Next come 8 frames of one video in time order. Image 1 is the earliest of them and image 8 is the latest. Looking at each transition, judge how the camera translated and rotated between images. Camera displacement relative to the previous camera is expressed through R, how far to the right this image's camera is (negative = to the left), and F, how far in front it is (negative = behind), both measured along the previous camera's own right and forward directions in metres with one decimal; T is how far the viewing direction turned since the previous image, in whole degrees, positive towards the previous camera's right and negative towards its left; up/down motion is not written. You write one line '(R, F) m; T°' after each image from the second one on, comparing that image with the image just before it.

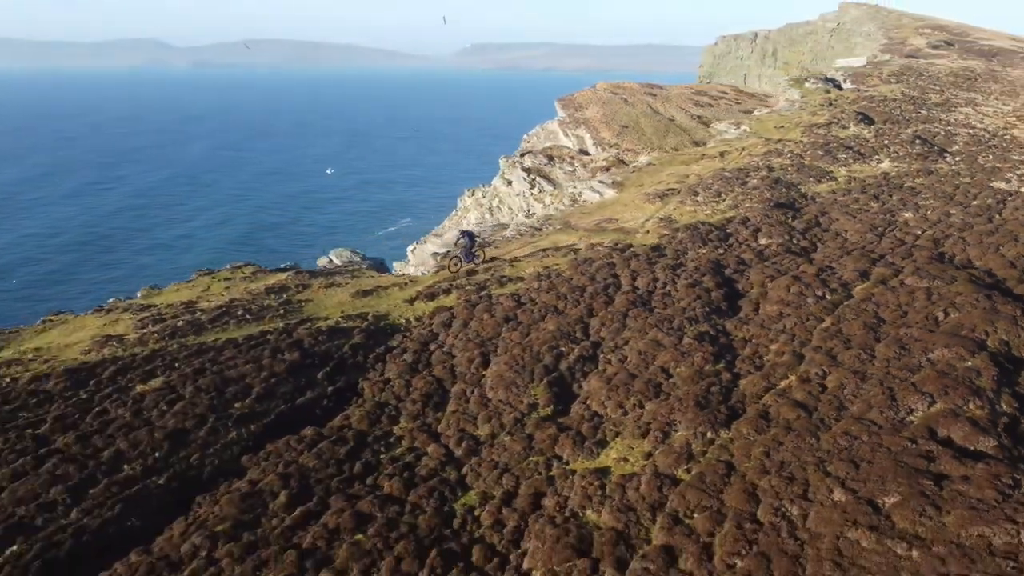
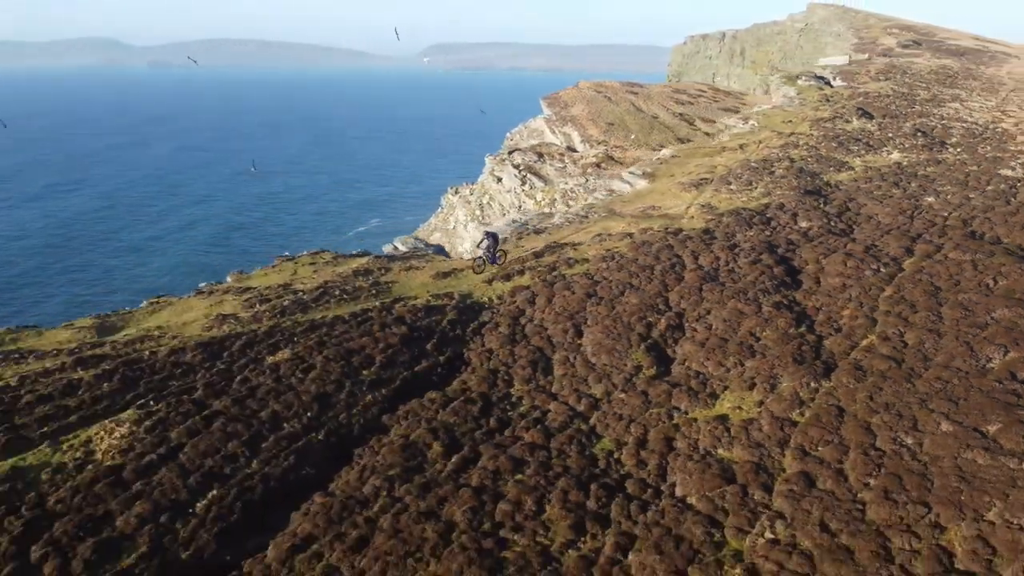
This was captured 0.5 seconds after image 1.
(-4.1, -2.2) m; +2°
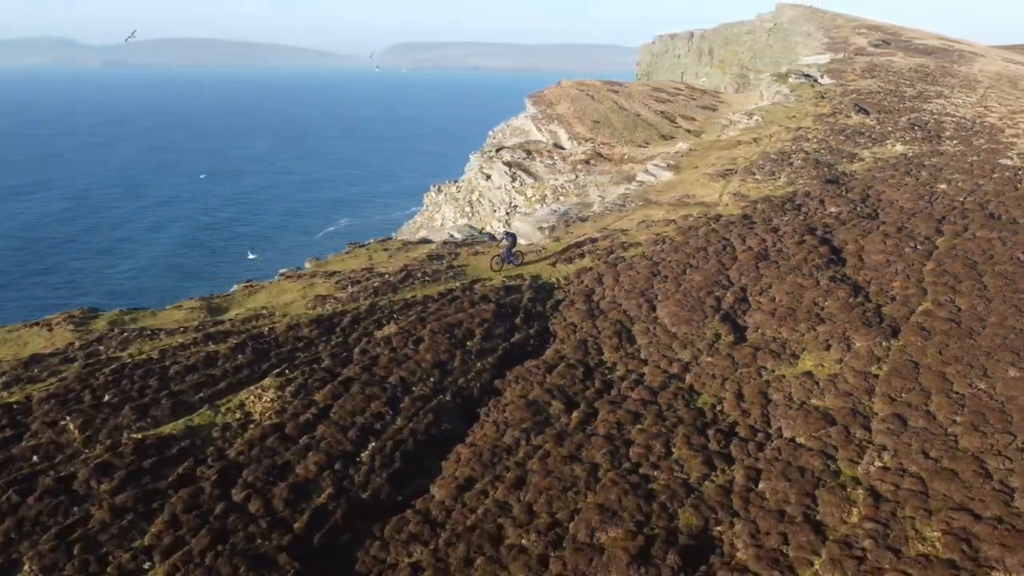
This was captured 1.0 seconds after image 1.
(-4.1, -2.3) m; +2°
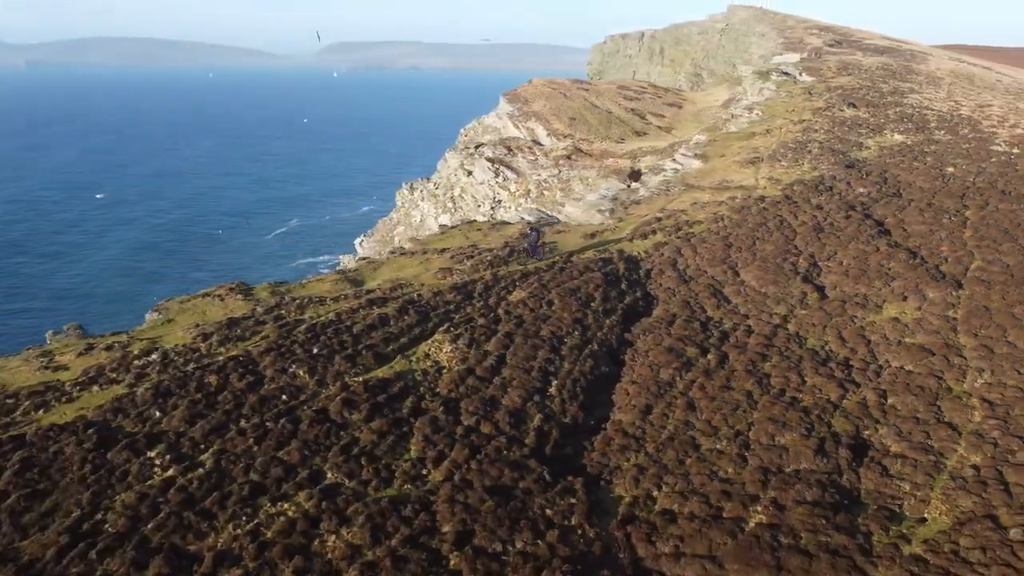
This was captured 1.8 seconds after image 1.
(-6.4, -3.6) m; +4°
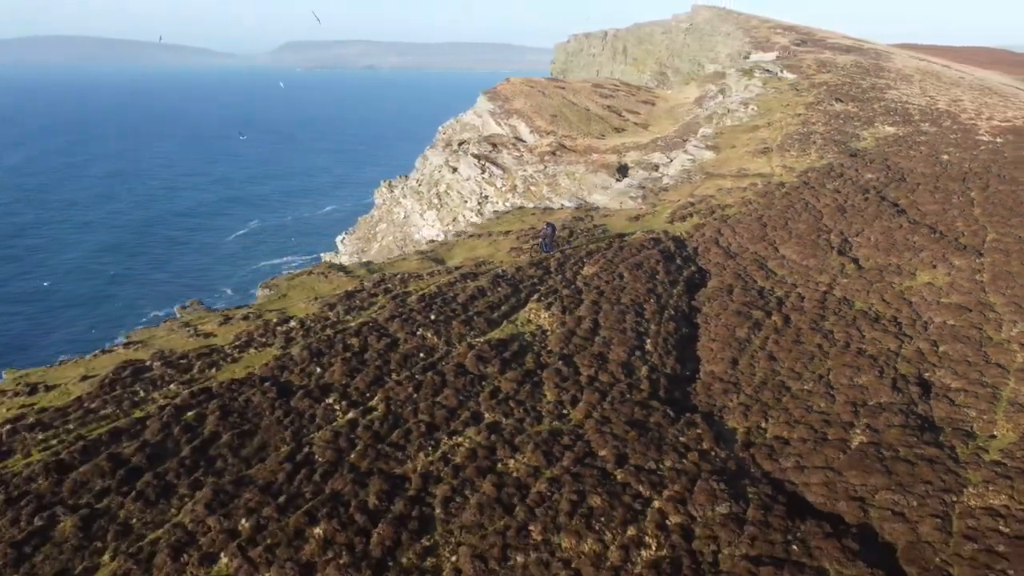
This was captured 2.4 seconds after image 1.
(-4.7, -3.0) m; +3°
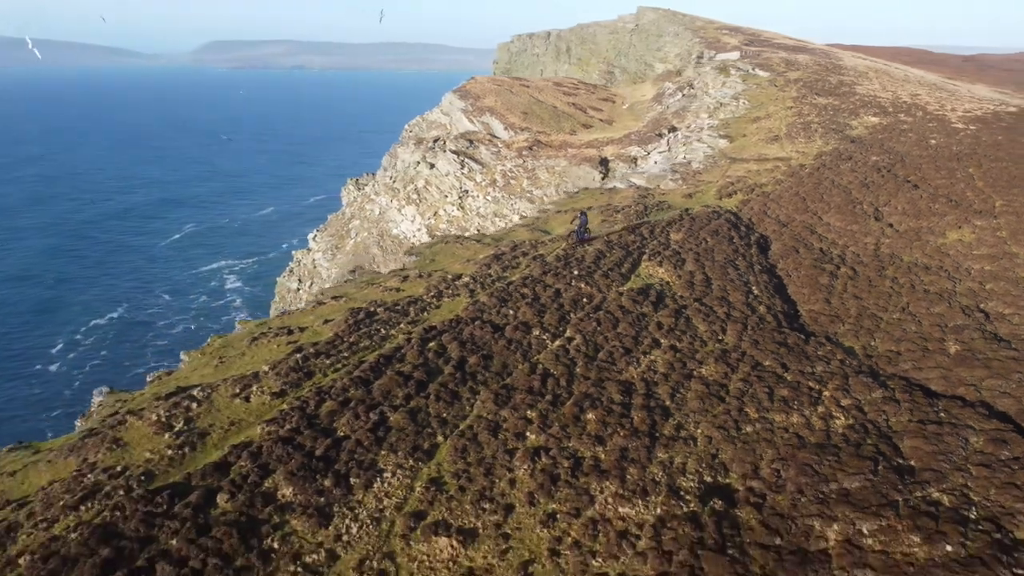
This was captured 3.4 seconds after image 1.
(-8.0, -4.9) m; +5°
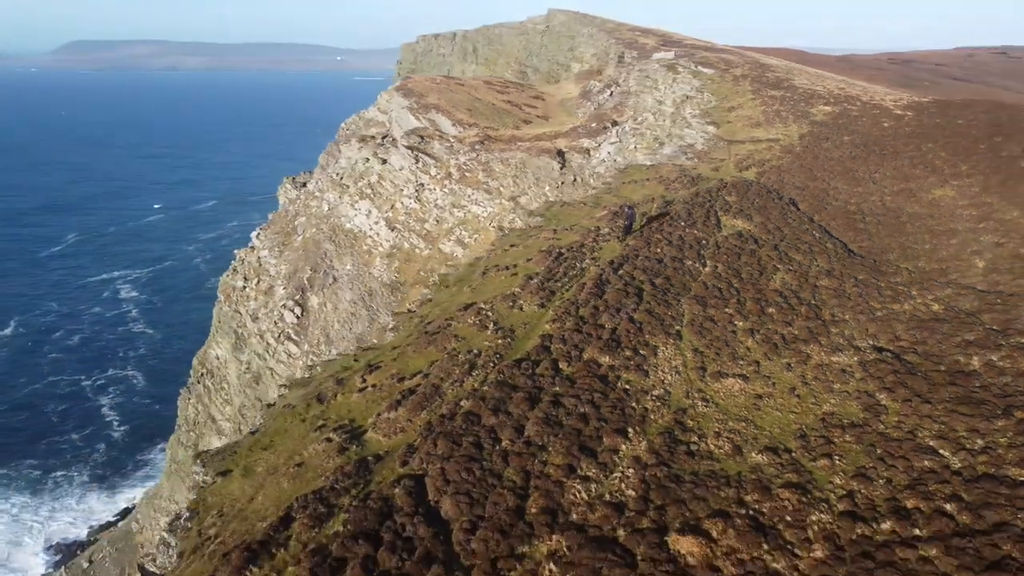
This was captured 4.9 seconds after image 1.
(-11.7, -7.0) m; +8°
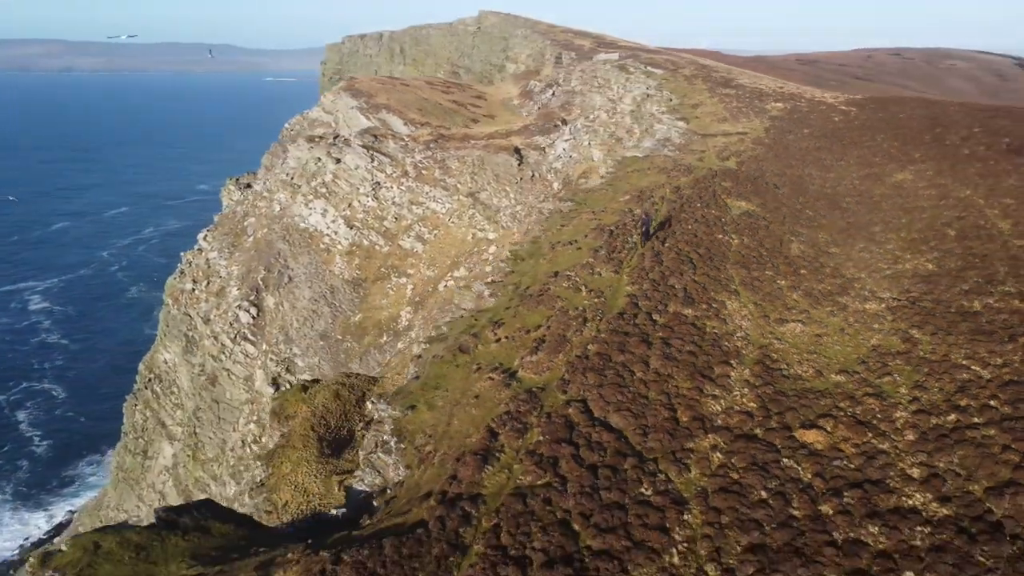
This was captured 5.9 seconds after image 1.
(-6.9, -4.4) m; +6°
